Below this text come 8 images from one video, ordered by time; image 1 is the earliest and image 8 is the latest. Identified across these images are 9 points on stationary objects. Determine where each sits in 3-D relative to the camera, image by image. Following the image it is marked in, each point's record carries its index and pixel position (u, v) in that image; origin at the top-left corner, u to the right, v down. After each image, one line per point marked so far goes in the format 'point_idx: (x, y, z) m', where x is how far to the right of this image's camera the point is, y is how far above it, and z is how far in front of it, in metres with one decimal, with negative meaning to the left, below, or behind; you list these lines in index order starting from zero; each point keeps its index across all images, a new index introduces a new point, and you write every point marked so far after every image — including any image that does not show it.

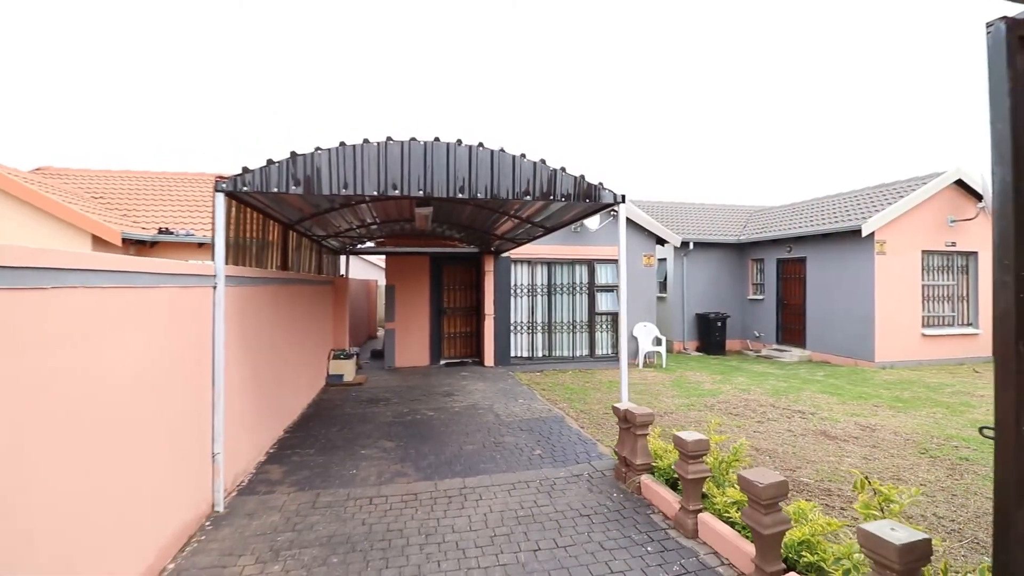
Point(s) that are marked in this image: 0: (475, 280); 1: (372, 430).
0: (-0.8, +0.2, +10.6) m
1: (-1.7, -1.7, +5.9) m
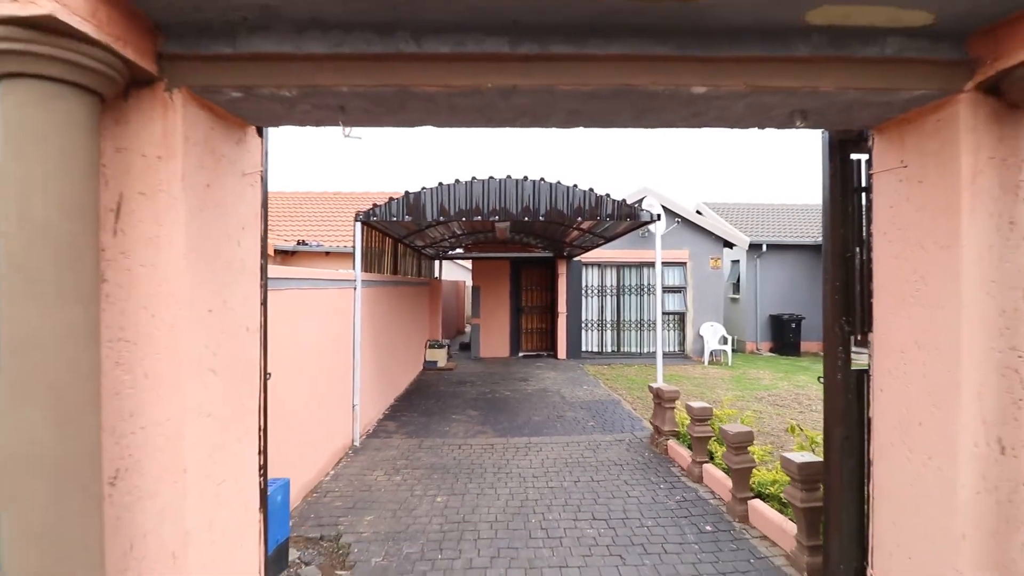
0: (+0.9, +0.2, +11.8) m
1: (-0.8, -1.7, +7.3) m
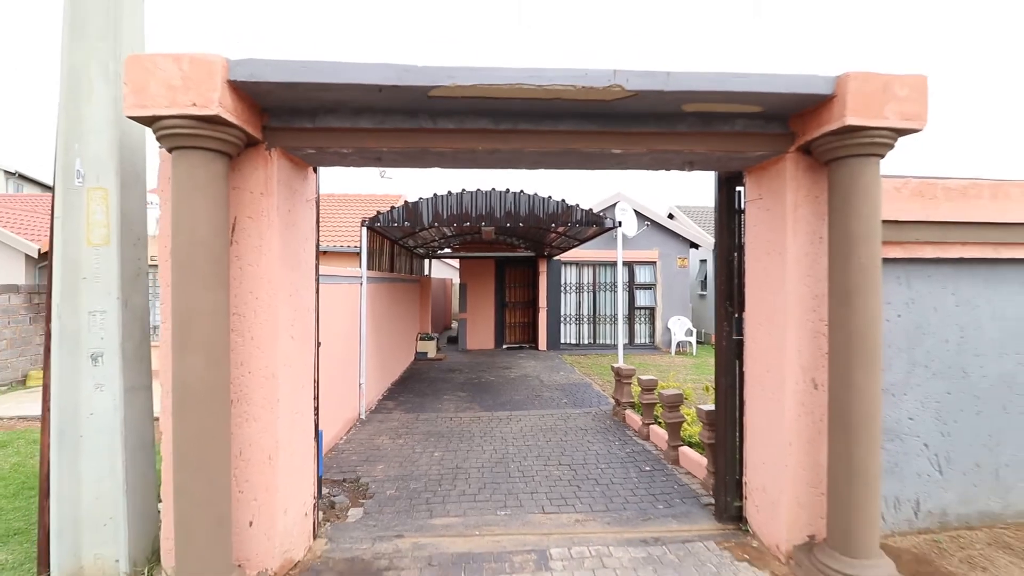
0: (+0.5, +0.3, +12.7) m
1: (-1.0, -1.7, +8.2) m
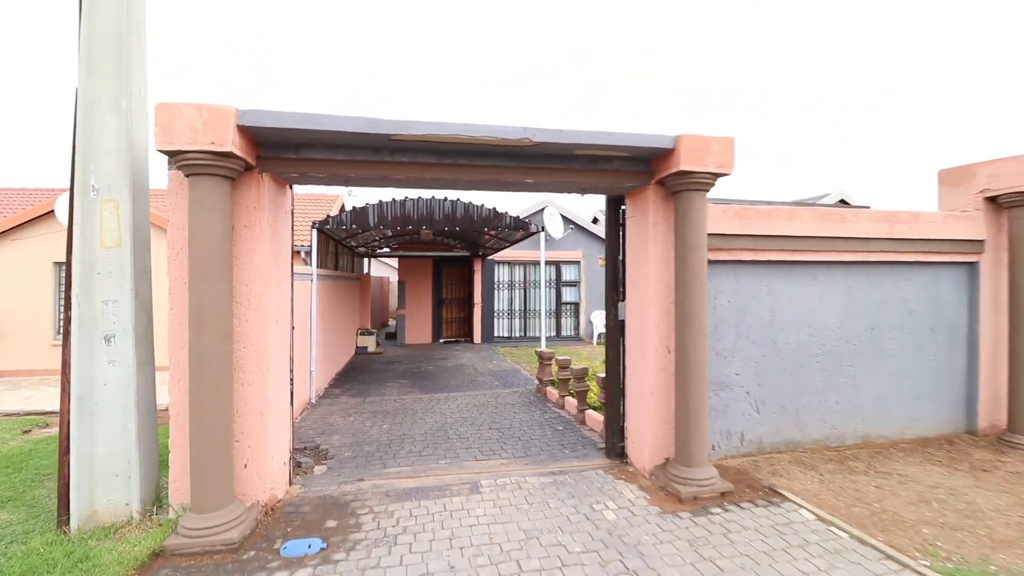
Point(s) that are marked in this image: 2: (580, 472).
0: (-1.3, +0.3, +13.6) m
1: (-2.2, -1.6, +8.9) m
2: (+0.6, -1.6, +4.1) m
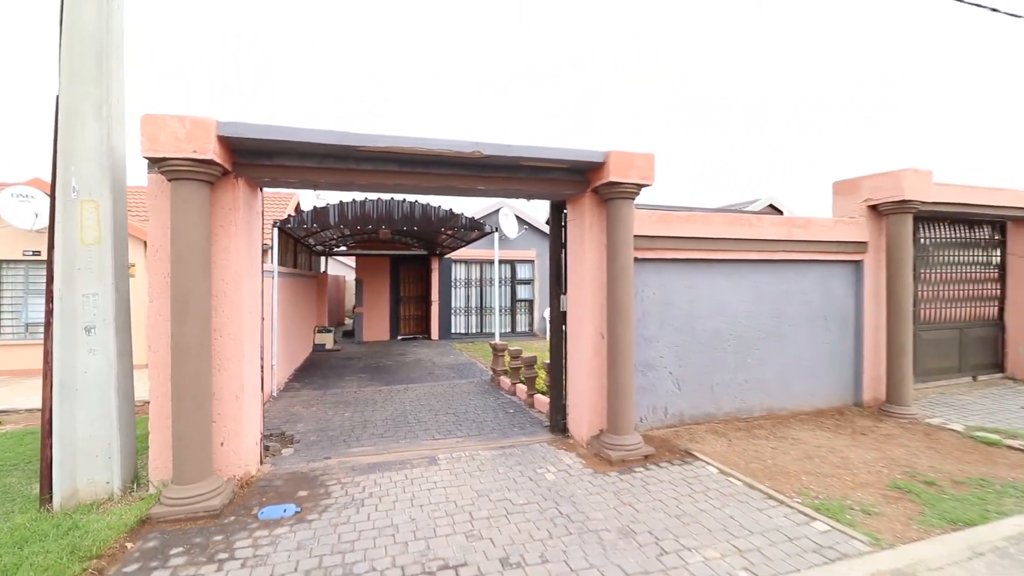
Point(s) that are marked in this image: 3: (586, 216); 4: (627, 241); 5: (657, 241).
0: (-2.5, +0.4, +14.0) m
1: (-3.1, -1.6, +9.2) m
2: (+0.1, -1.5, +4.7) m
3: (+0.7, +0.7, +4.5) m
4: (+1.0, +0.4, +4.3) m
5: (+1.4, +0.5, +4.8) m
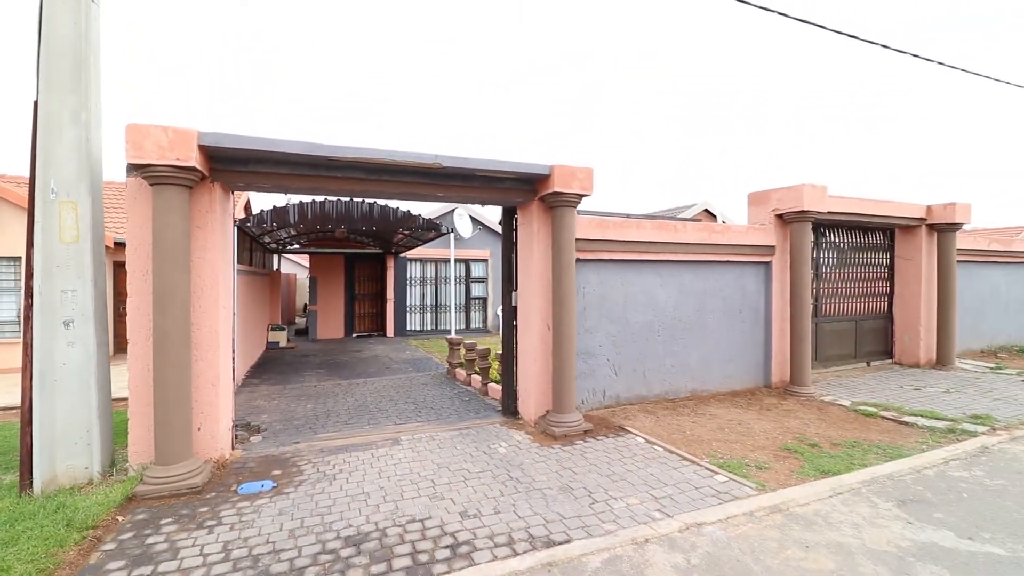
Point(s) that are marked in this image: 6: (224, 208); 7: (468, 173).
0: (-3.9, +0.4, +14.2) m
1: (-4.0, -1.5, +9.4) m
2: (-0.3, -1.5, +5.2) m
3: (+0.2, +0.7, +5.1) m
4: (+0.6, +0.5, +4.9) m
5: (+0.9, +0.5, +5.4) m
6: (-2.5, +0.7, +4.2) m
7: (-0.4, +1.1, +4.7) m
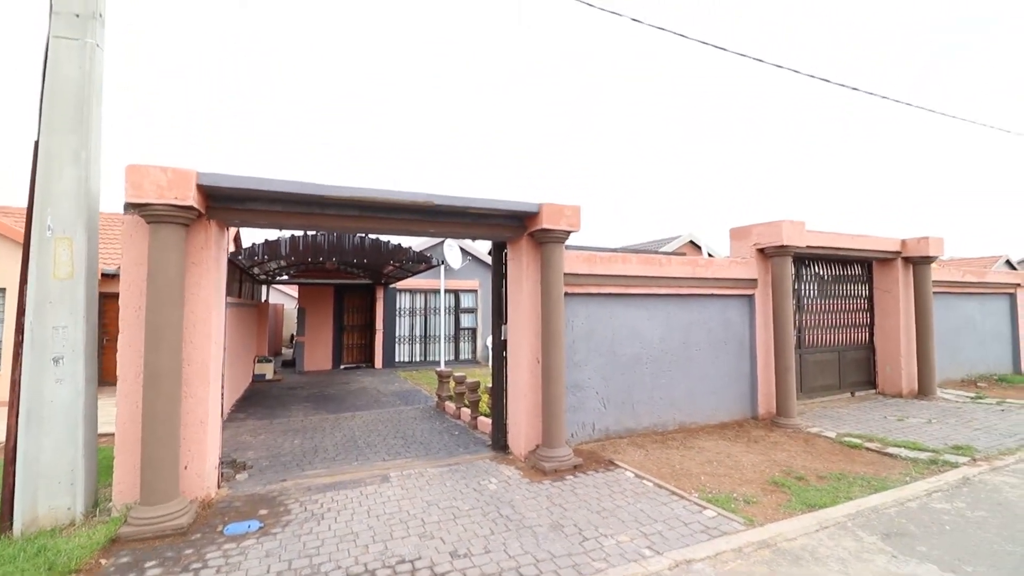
0: (-4.2, -0.5, +14.2) m
1: (-4.2, -2.1, +9.3) m
2: (-0.4, -1.9, +5.2) m
3: (+0.1, +0.3, +5.2) m
4: (+0.5, +0.1, +5.1) m
5: (+0.8, +0.1, +5.6) m
6: (-2.6, +0.4, +4.3) m
7: (-0.5, +0.8, +4.8) m
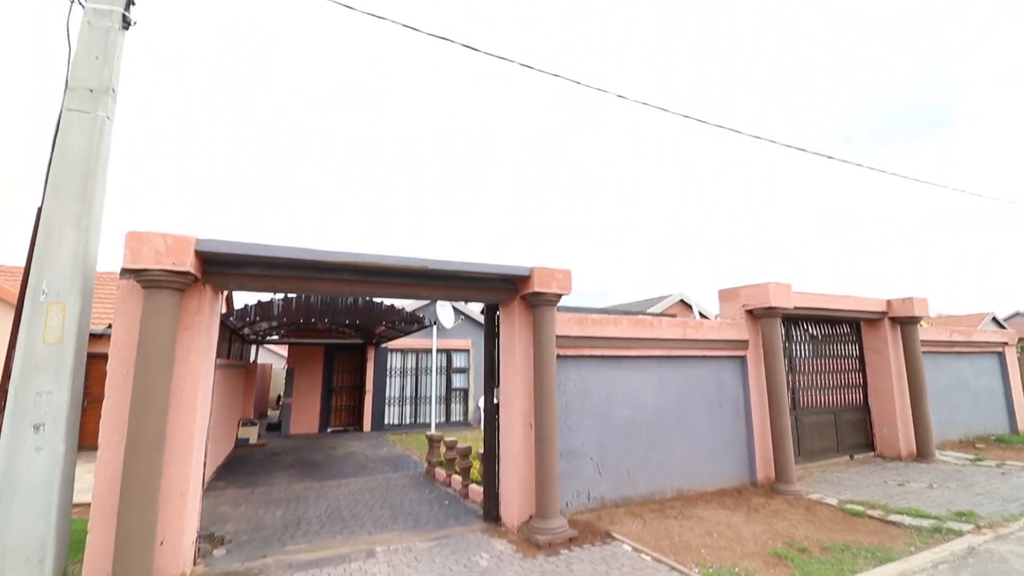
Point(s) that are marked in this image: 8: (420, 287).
0: (-4.5, -2.2, +14.0) m
1: (-4.3, -3.3, +8.9) m
2: (-0.5, -2.5, +5.0) m
3: (0.0, -0.4, +5.3) m
4: (+0.4, -0.6, +5.1) m
5: (+0.7, -0.6, +5.6) m
6: (-2.7, -0.2, +4.3) m
7: (-0.6, +0.1, +4.9) m
8: (-0.9, 0.0, +4.9) m
